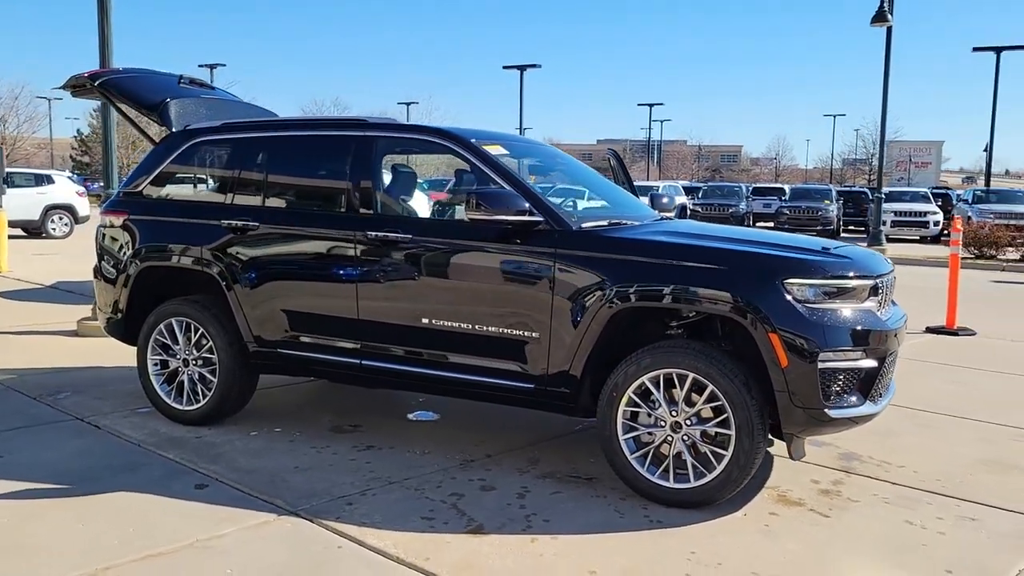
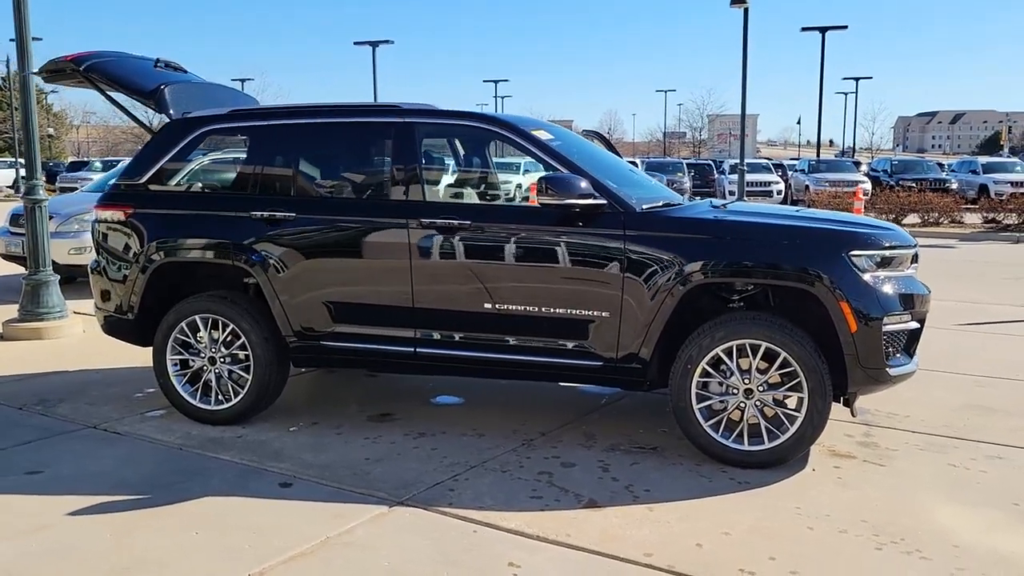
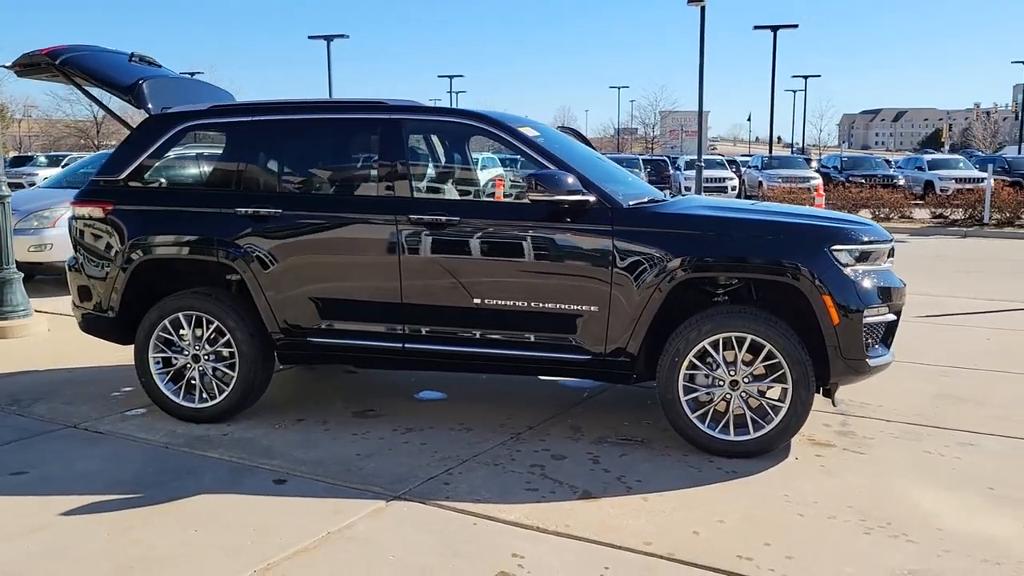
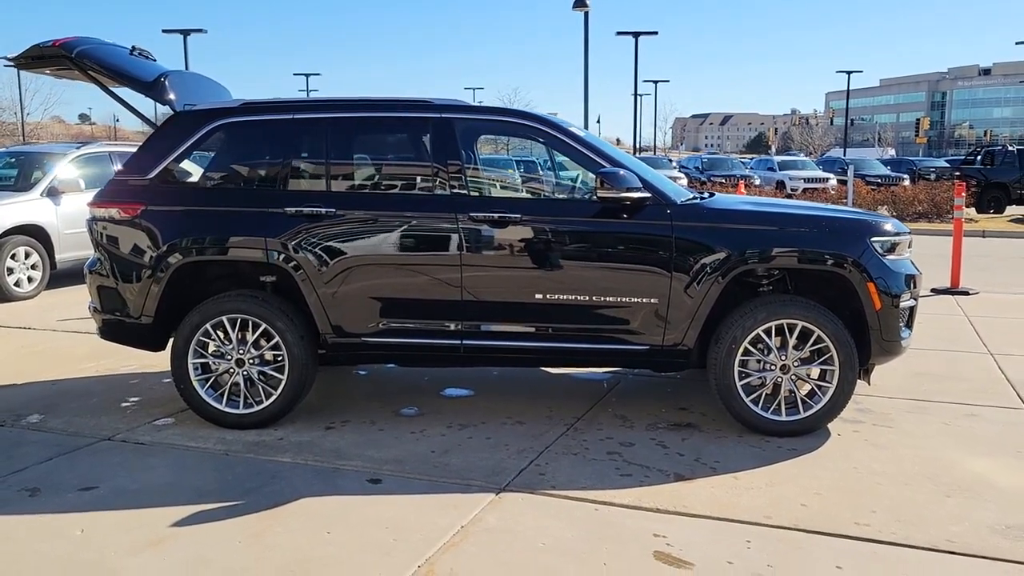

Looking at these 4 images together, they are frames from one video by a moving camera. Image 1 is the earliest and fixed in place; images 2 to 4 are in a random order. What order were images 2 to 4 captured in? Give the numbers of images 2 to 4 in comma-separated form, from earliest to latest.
2, 3, 4
